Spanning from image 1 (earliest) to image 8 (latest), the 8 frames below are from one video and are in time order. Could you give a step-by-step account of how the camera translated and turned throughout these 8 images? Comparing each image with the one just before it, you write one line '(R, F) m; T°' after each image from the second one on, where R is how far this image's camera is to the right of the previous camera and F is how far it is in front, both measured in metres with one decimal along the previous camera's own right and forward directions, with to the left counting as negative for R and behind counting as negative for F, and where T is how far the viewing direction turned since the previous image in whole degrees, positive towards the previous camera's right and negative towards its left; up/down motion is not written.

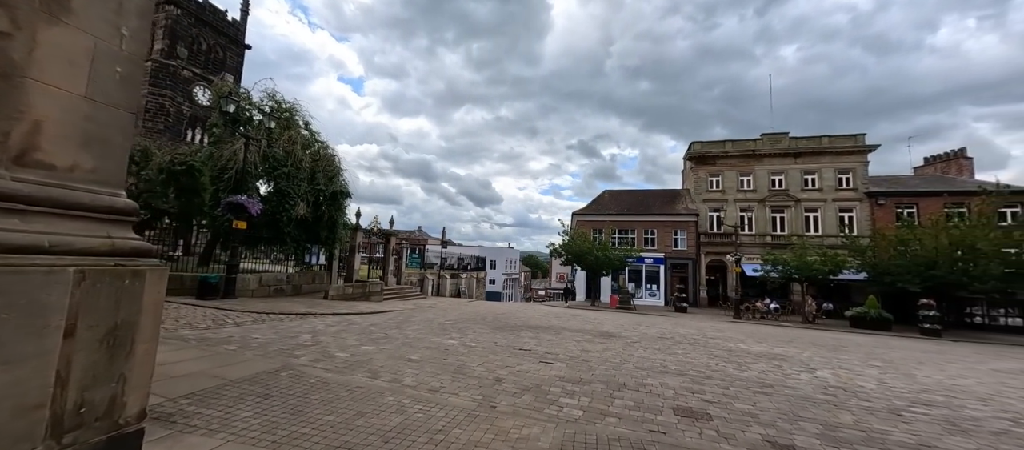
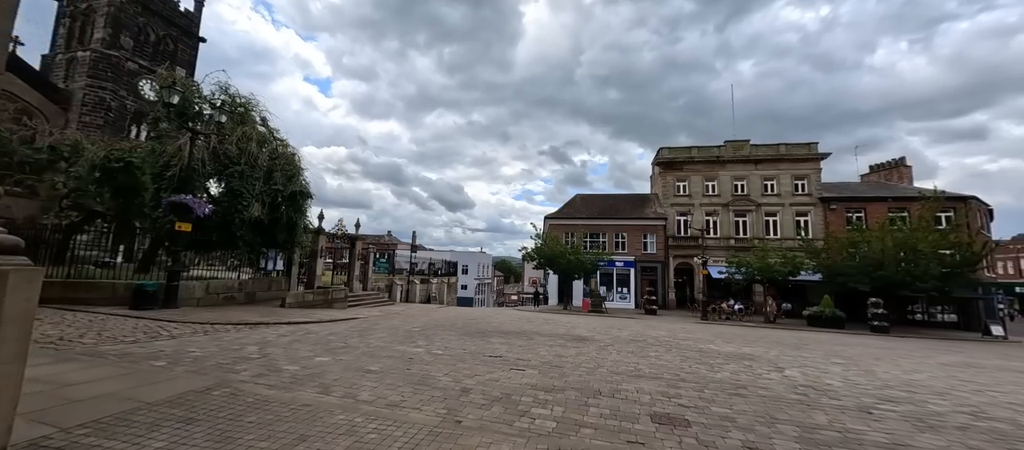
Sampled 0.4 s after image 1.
(0.0, +0.3) m; +4°
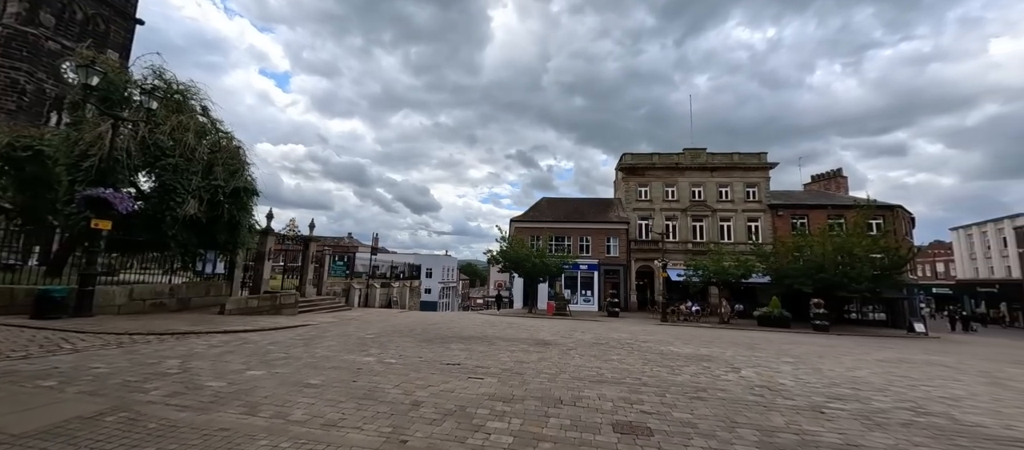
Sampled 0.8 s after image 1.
(+0.1, +0.3) m; +5°
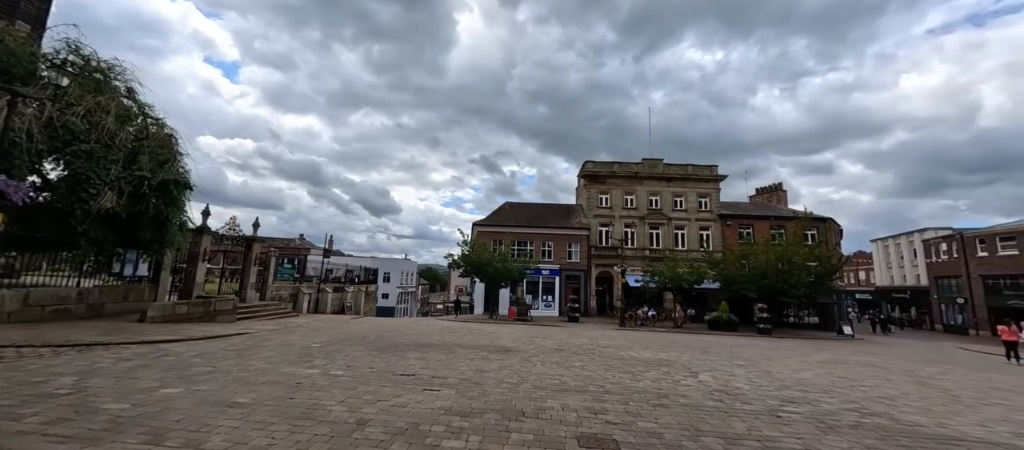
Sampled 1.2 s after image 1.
(0.0, +0.3) m; +5°
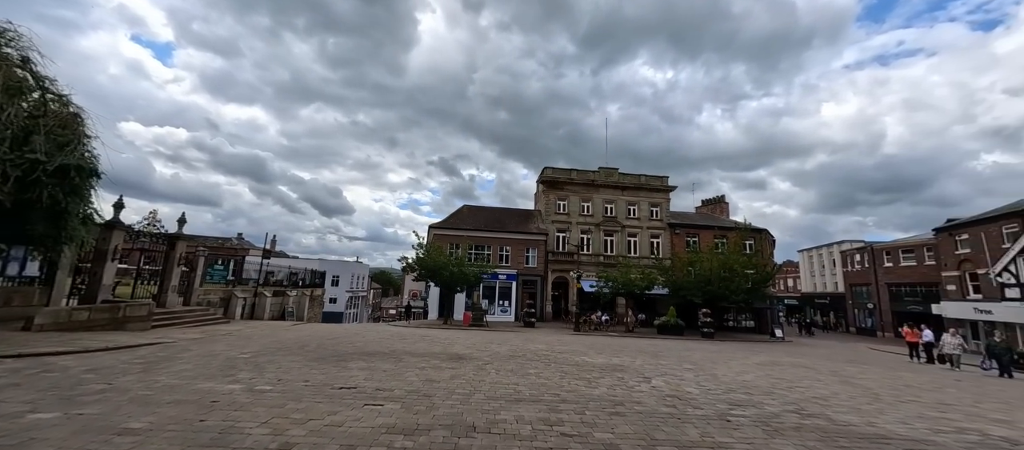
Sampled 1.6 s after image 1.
(0.0, +0.3) m; +6°
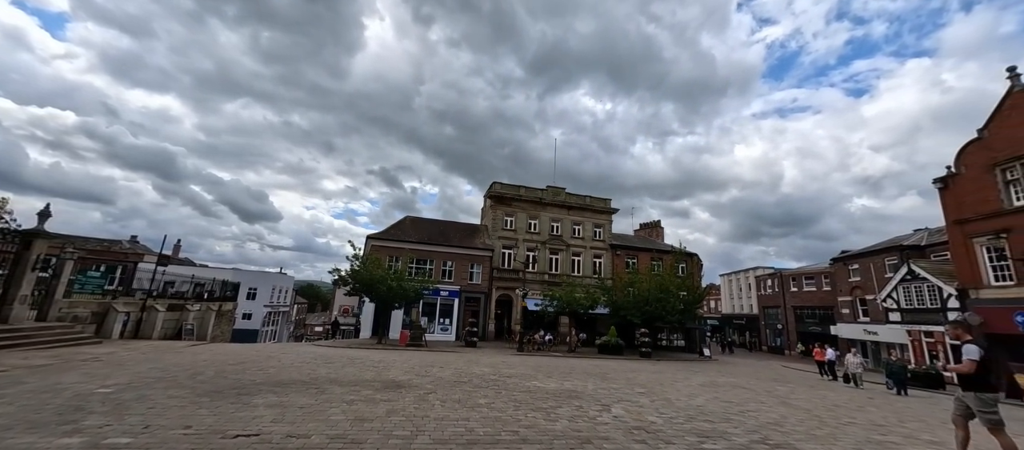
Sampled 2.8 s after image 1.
(-0.3, +1.0) m; +8°
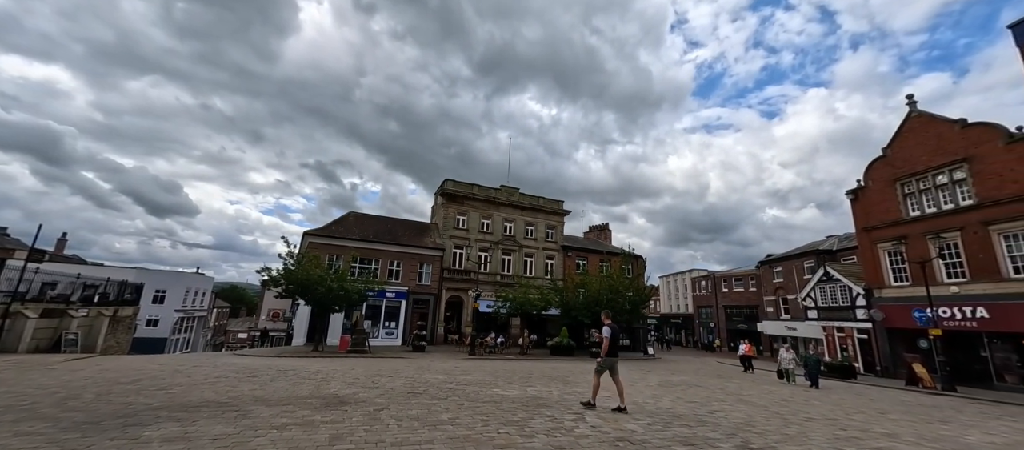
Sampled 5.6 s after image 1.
(-0.4, +1.0) m; +8°
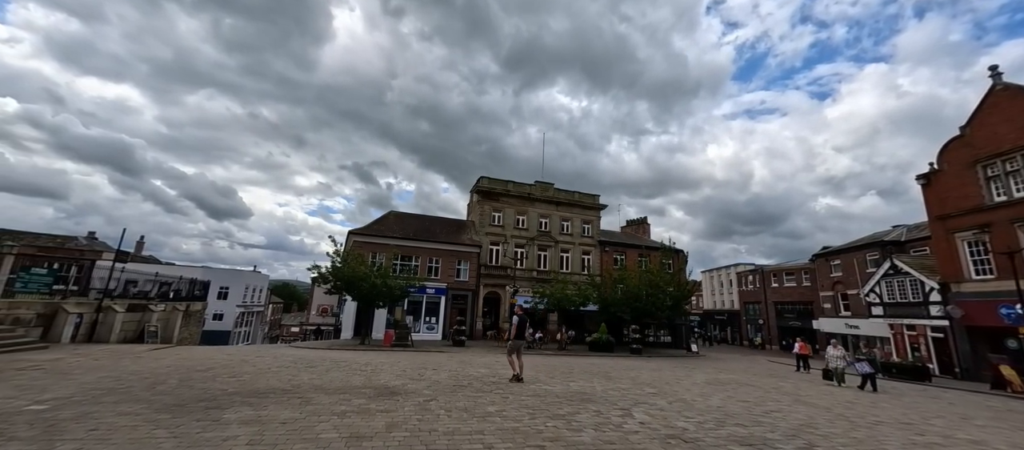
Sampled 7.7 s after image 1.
(-0.1, -0.1) m; -5°
